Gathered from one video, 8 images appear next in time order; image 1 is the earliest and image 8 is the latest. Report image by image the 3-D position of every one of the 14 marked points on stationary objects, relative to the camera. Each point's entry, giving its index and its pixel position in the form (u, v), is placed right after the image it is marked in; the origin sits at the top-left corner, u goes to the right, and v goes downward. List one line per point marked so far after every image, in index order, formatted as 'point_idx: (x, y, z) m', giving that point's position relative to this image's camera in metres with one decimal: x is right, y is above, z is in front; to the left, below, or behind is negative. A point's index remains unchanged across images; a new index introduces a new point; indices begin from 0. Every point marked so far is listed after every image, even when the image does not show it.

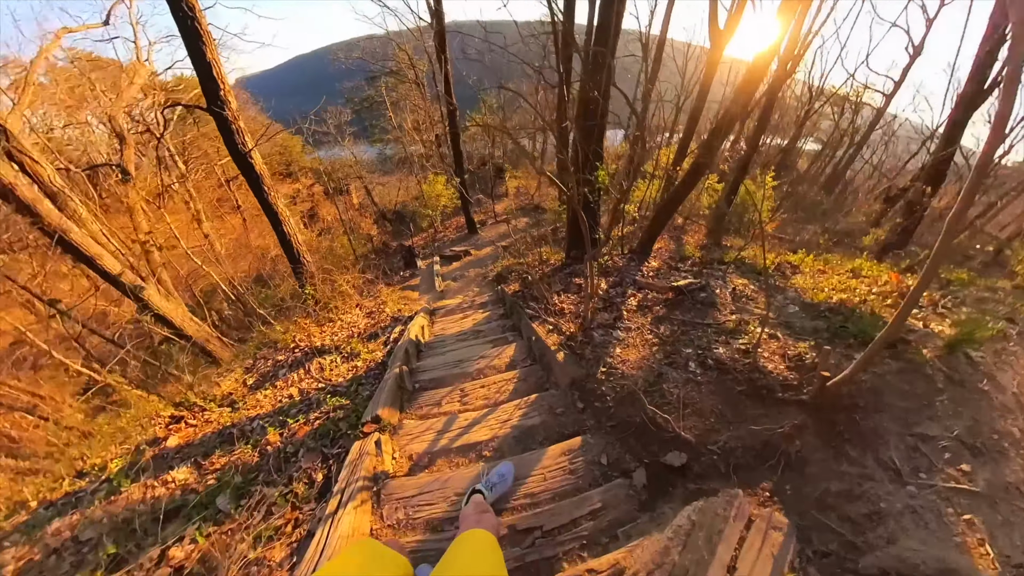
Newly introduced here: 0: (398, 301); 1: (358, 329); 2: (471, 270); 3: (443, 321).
0: (-2.8, -0.3, +8.8) m
1: (-3.1, -0.9, +7.2) m
2: (-1.6, +0.8, +12.9) m
3: (-1.3, -0.6, +6.8) m
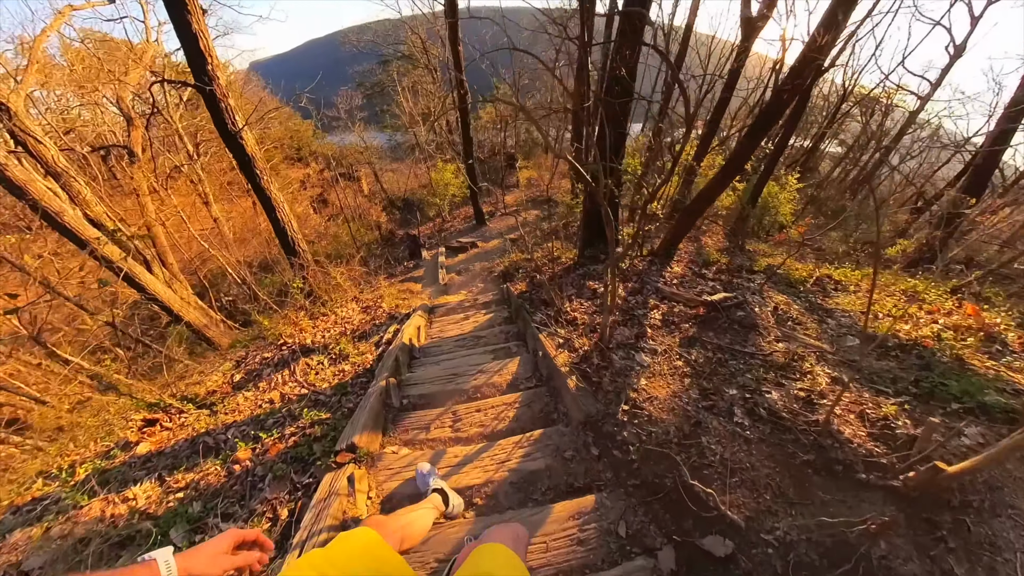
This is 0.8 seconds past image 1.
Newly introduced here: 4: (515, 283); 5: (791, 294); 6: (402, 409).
0: (-2.7, -0.2, +8.4) m
1: (-3.0, -0.8, +6.7) m
2: (-1.3, +0.9, +12.4) m
3: (-1.2, -0.6, +6.3) m
4: (+0.1, +0.1, +7.2) m
5: (+5.1, -0.1, +6.6) m
6: (-1.1, -1.4, +3.9) m
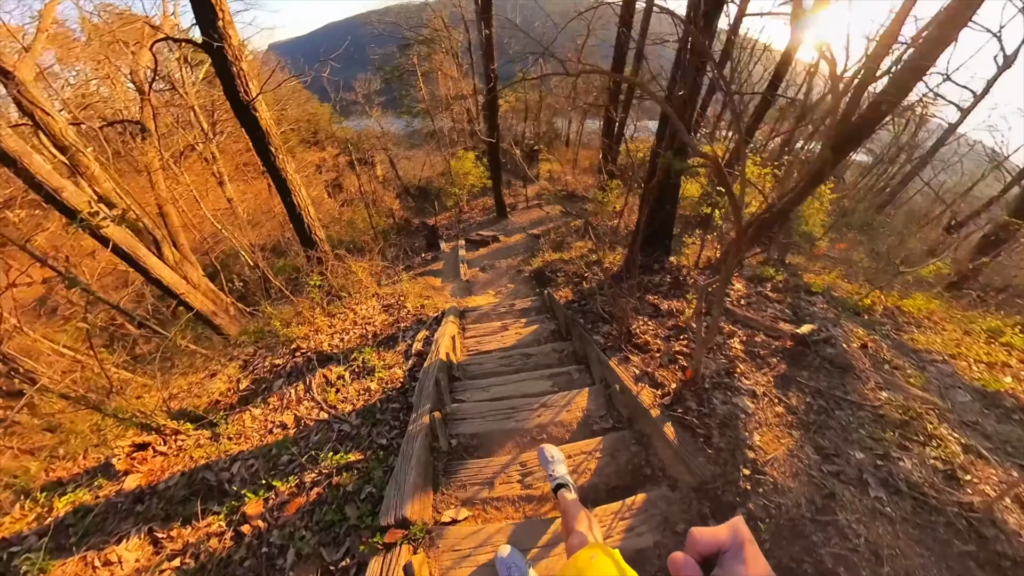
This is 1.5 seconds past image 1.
0: (-1.9, -0.1, +7.7) m
1: (-2.3, -0.7, +6.0) m
2: (-0.4, +1.0, +11.6) m
3: (-0.5, -0.6, +5.6) m
4: (+0.8, 0.0, +6.4) m
5: (+5.8, -0.5, +5.7) m
6: (-0.5, -1.5, +3.1) m
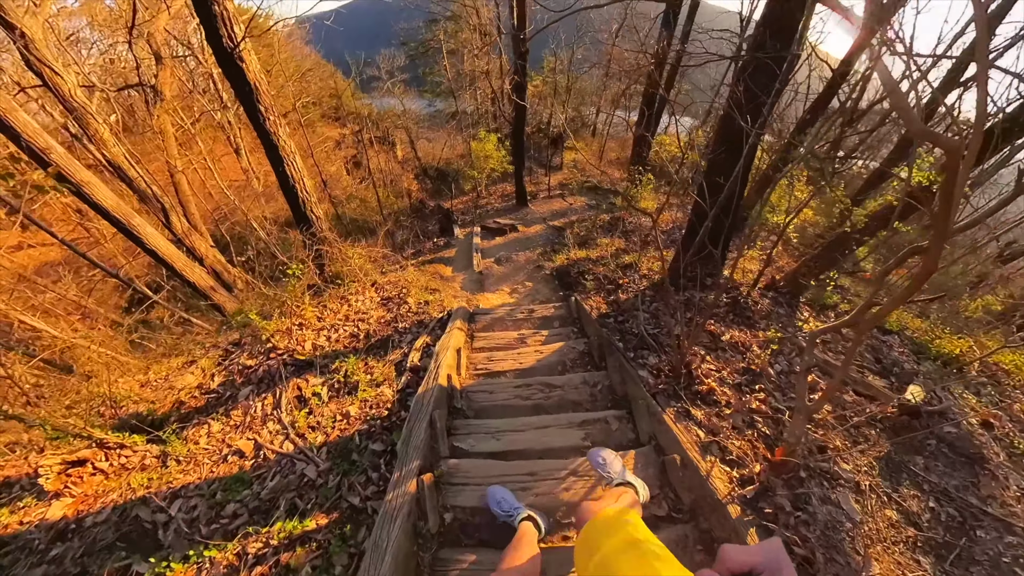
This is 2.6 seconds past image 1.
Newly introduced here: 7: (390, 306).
0: (-1.6, 0.0, +6.7) m
1: (-2.1, -0.6, +5.2) m
2: (+0.1, +1.2, +10.6) m
3: (-0.3, -0.7, +4.6) m
4: (+1.1, -0.1, +5.4) m
5: (+6.0, -1.0, +4.6) m
6: (-0.5, -1.6, +2.2) m
7: (-2.0, -0.3, +5.8) m
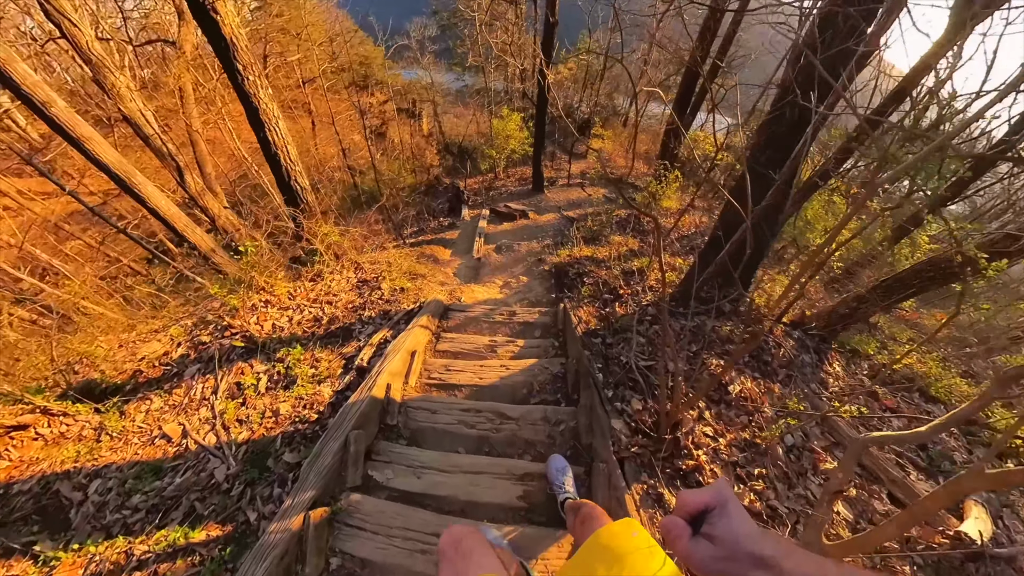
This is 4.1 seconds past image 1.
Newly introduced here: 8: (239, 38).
0: (-1.7, +0.3, +6.2) m
1: (-2.3, -0.4, +4.7) m
2: (+0.3, +1.4, +9.9) m
3: (-0.6, -0.6, +4.0) m
4: (+0.9, -0.1, +4.7) m
5: (+5.6, -1.6, +3.7) m
6: (-1.0, -1.6, +1.7) m
7: (-2.2, 0.0, +5.2) m
8: (-3.8, +3.6, +4.9) m
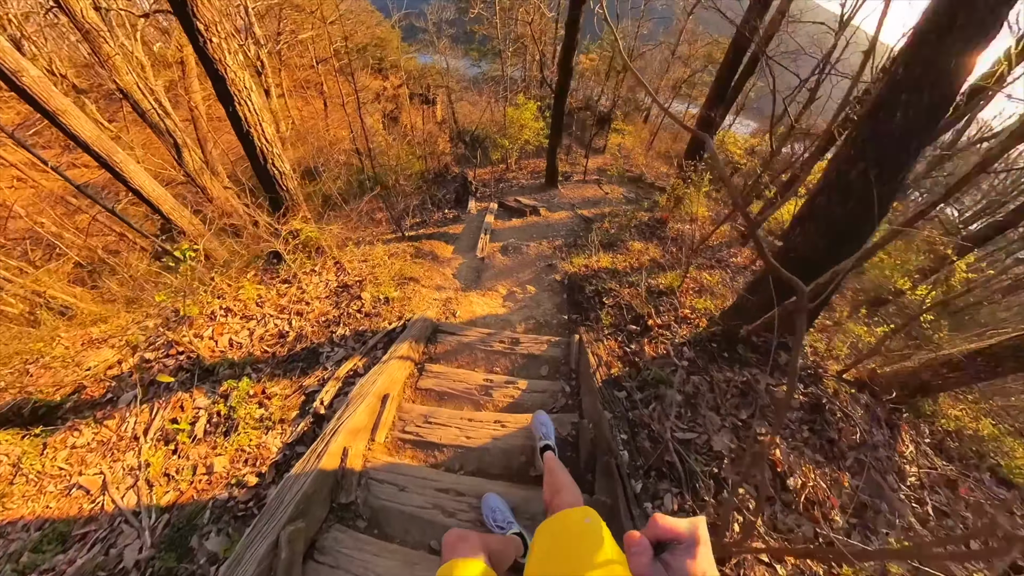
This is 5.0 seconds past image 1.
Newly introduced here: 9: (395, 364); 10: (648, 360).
0: (-1.7, +0.2, +5.4) m
1: (-2.3, -0.5, +3.9) m
2: (+0.5, +1.3, +9.1) m
3: (-0.6, -0.8, +3.3) m
4: (+0.9, -0.4, +3.9) m
5: (+5.5, -2.1, +2.8) m
6: (-1.1, -1.9, +1.0) m
7: (-2.2, -0.1, +4.5) m
8: (-3.5, +3.6, +4.1) m
9: (-1.0, -0.7, +3.1) m
10: (+1.3, -0.6, +3.3) m
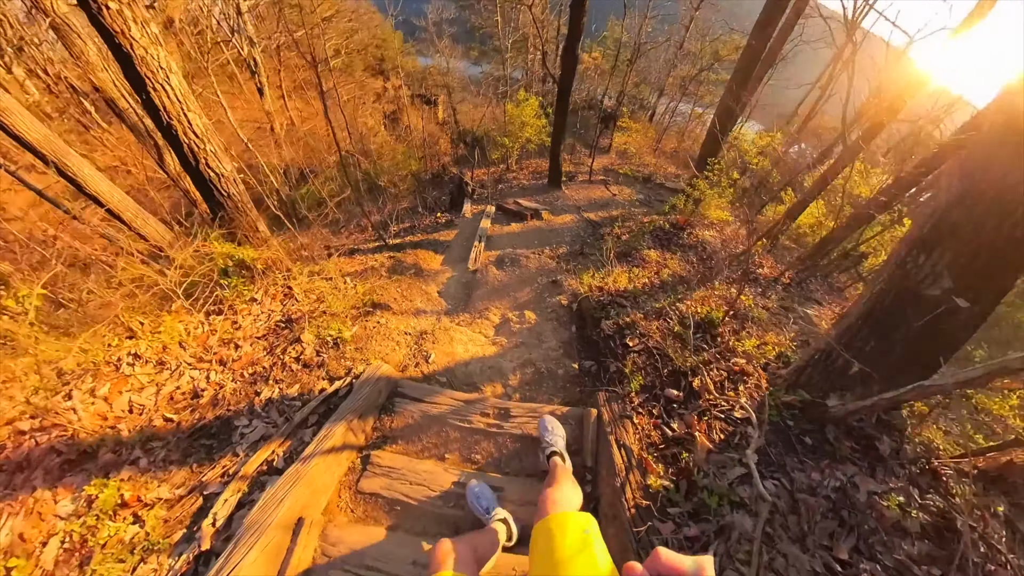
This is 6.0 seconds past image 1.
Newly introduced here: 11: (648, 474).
0: (-1.7, -0.2, +4.4) m
1: (-2.4, -0.8, +2.9) m
2: (+0.5, +0.9, +8.0) m
3: (-0.7, -1.2, +2.2) m
4: (+0.9, -0.8, +2.9) m
5: (+5.4, -2.4, +1.7) m
6: (-1.2, -2.2, -0.1) m
7: (-2.2, -0.5, +3.4) m
8: (-3.6, +3.2, +3.1) m
9: (-1.1, -1.0, +2.0) m
10: (+1.2, -0.9, +2.3) m
11: (+0.8, -1.0, +2.2) m
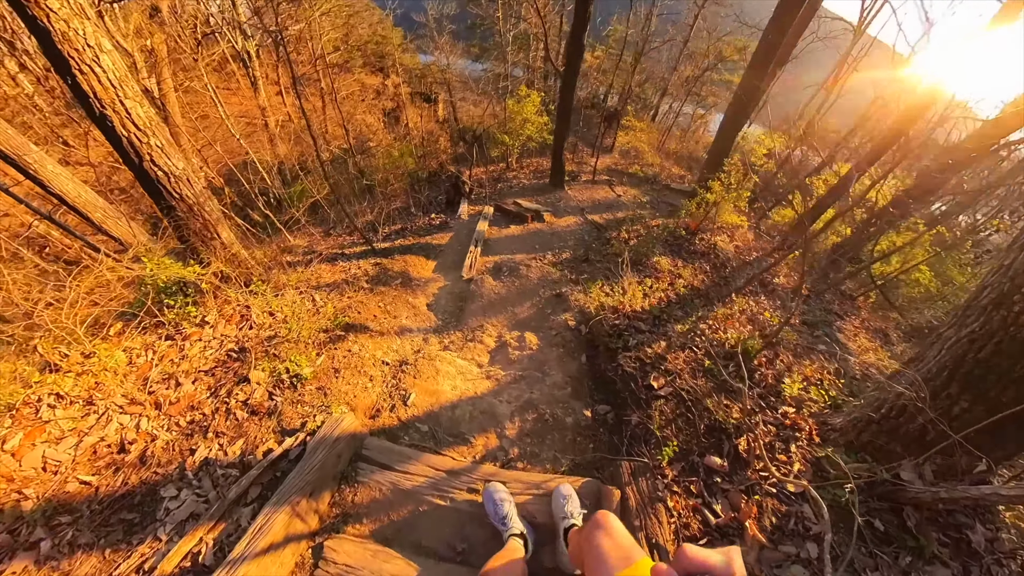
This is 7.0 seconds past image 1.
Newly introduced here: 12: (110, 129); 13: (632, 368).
0: (-1.7, -0.4, +3.8) m
1: (-2.4, -1.0, +2.3) m
2: (+0.5, +0.7, +7.4) m
3: (-0.7, -1.4, +1.6) m
4: (+0.8, -1.0, +2.2) m
5: (+5.4, -2.7, +1.1) m
6: (-1.2, -2.4, -0.7) m
7: (-2.2, -0.7, +2.8) m
8: (-3.6, +3.0, +2.5) m
9: (-1.1, -1.2, +1.4) m
10: (+1.2, -1.1, +1.7) m
11: (+0.8, -1.2, +1.6) m
12: (-3.7, +1.6, +3.4) m
13: (+1.1, -0.6, +3.1) m
